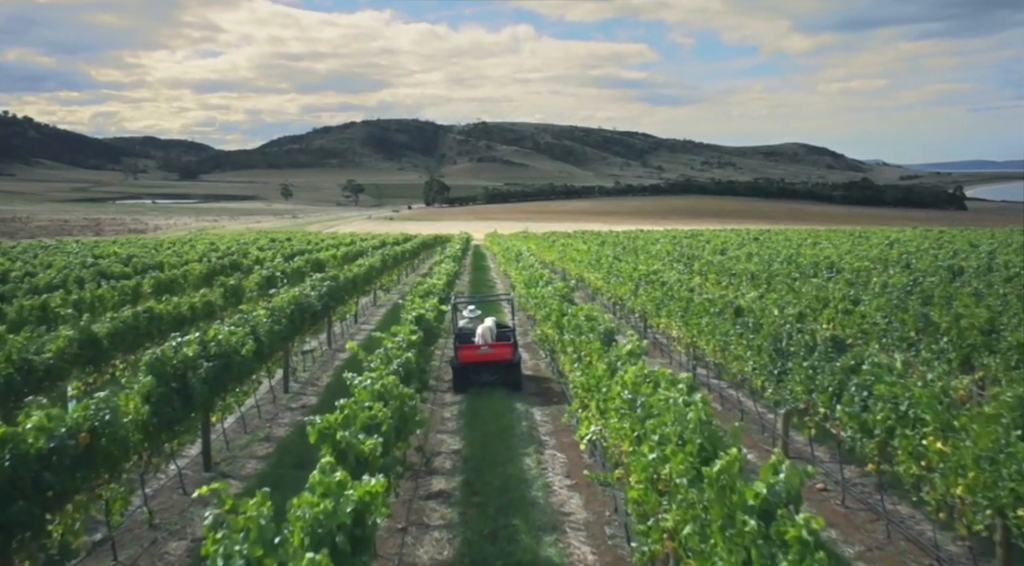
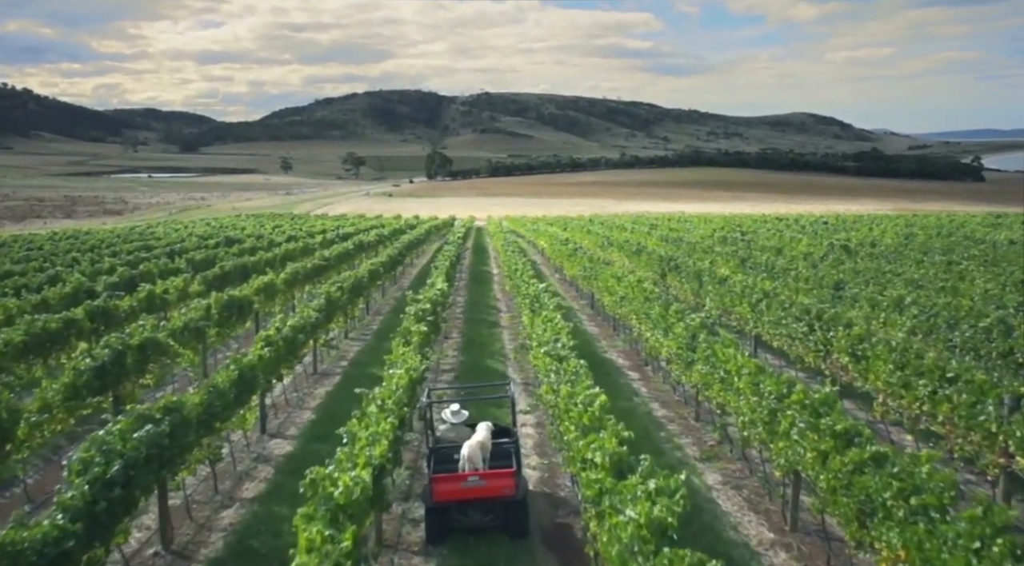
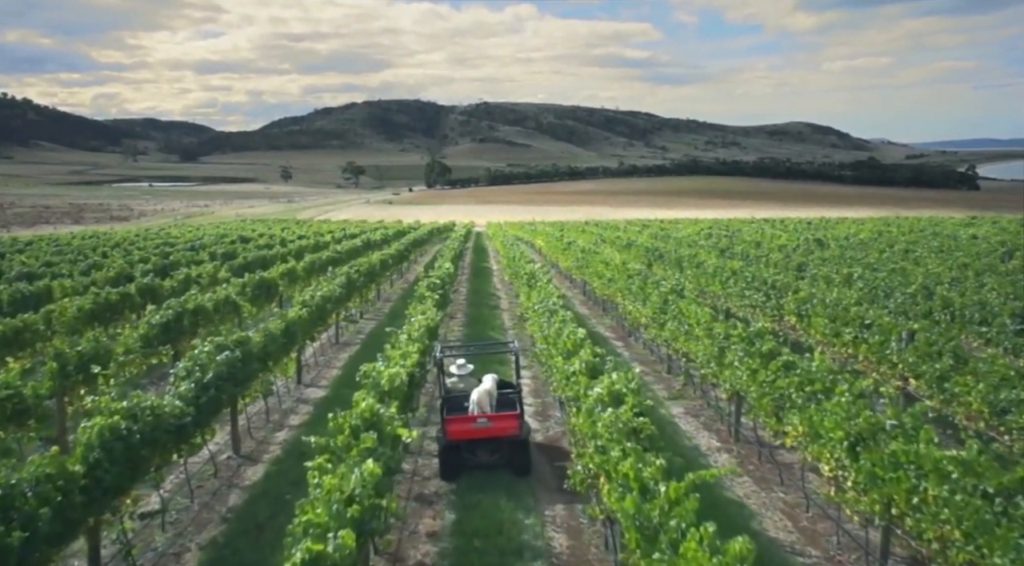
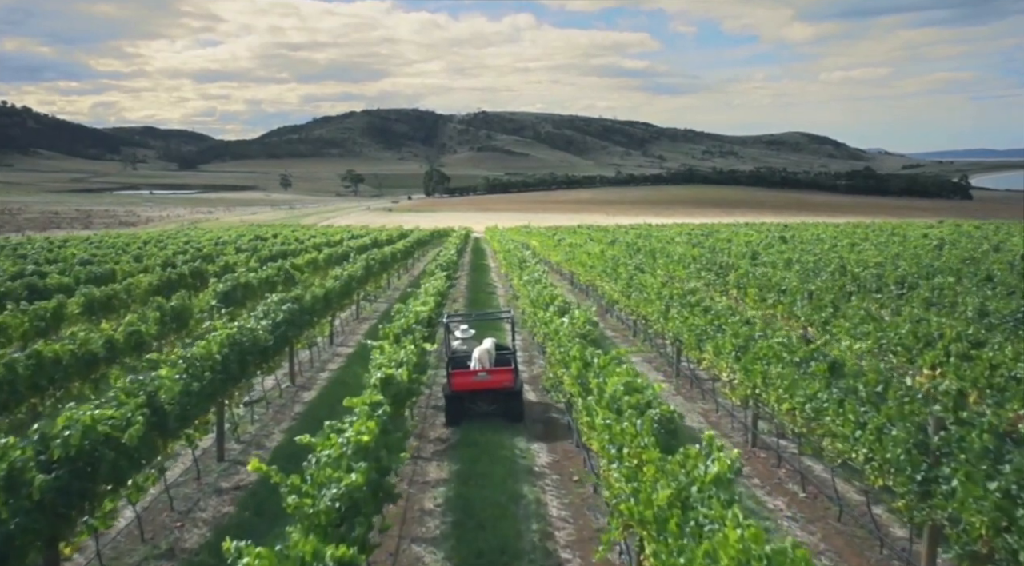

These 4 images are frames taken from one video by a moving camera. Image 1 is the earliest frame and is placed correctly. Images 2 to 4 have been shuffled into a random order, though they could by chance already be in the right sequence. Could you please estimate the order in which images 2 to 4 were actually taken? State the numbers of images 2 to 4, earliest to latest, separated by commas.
4, 3, 2
